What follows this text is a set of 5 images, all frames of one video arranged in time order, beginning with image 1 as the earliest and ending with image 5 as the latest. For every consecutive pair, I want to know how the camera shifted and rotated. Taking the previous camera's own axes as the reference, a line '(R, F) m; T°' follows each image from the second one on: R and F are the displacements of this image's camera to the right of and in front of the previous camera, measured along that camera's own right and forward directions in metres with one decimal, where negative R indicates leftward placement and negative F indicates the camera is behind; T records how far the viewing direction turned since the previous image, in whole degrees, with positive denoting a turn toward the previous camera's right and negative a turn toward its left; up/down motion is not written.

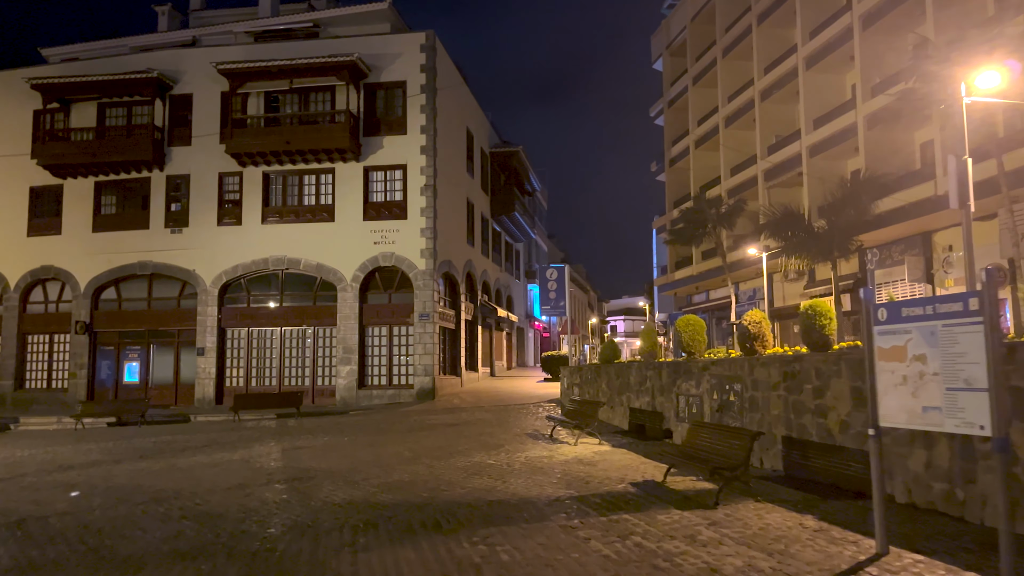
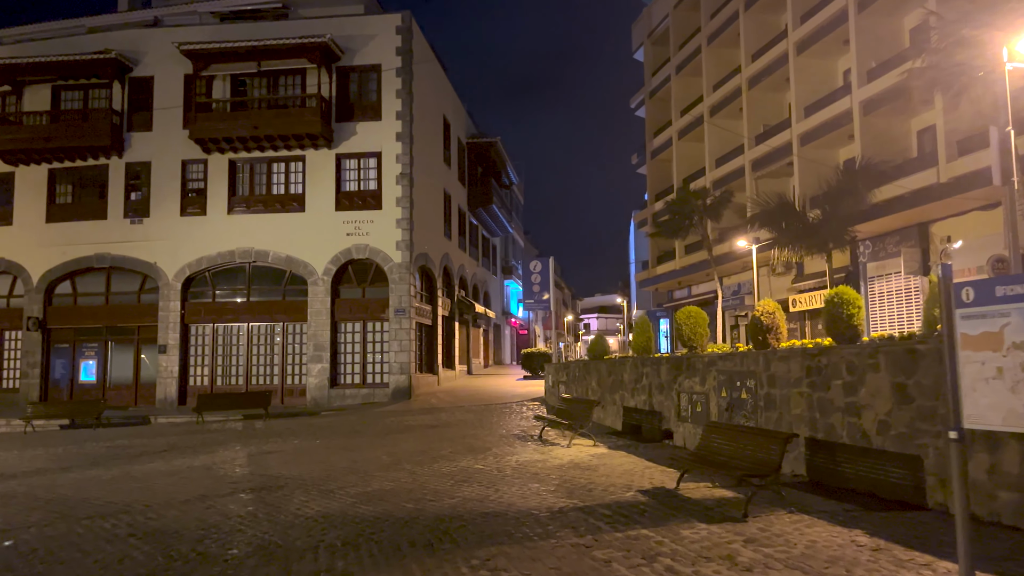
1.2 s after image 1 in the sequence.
(-0.2, +1.0) m; +2°
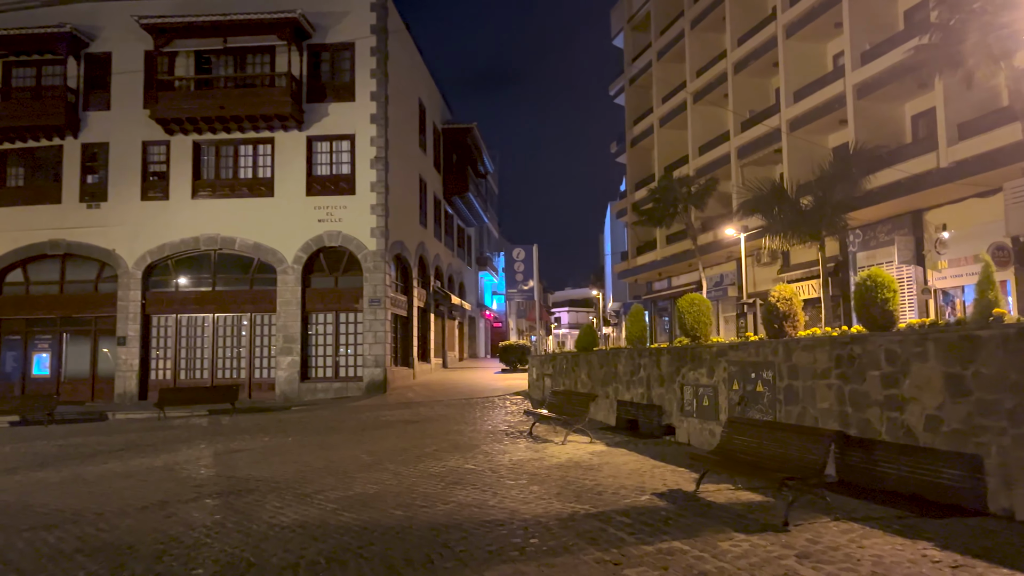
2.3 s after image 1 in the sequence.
(-0.3, +0.9) m; +2°
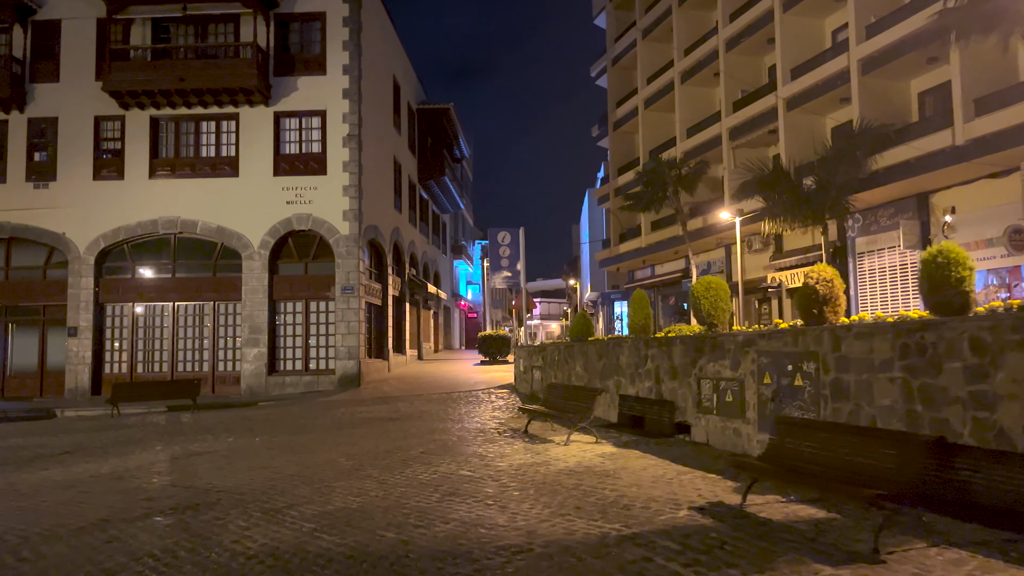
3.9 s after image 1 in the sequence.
(-0.3, +1.3) m; +2°
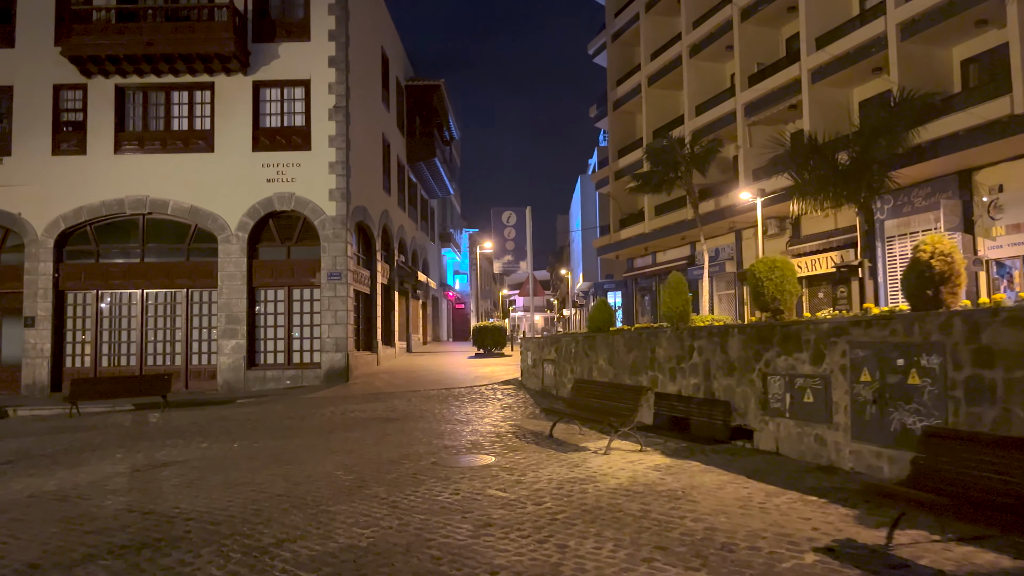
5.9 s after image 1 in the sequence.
(-0.5, +1.7) m; +1°
